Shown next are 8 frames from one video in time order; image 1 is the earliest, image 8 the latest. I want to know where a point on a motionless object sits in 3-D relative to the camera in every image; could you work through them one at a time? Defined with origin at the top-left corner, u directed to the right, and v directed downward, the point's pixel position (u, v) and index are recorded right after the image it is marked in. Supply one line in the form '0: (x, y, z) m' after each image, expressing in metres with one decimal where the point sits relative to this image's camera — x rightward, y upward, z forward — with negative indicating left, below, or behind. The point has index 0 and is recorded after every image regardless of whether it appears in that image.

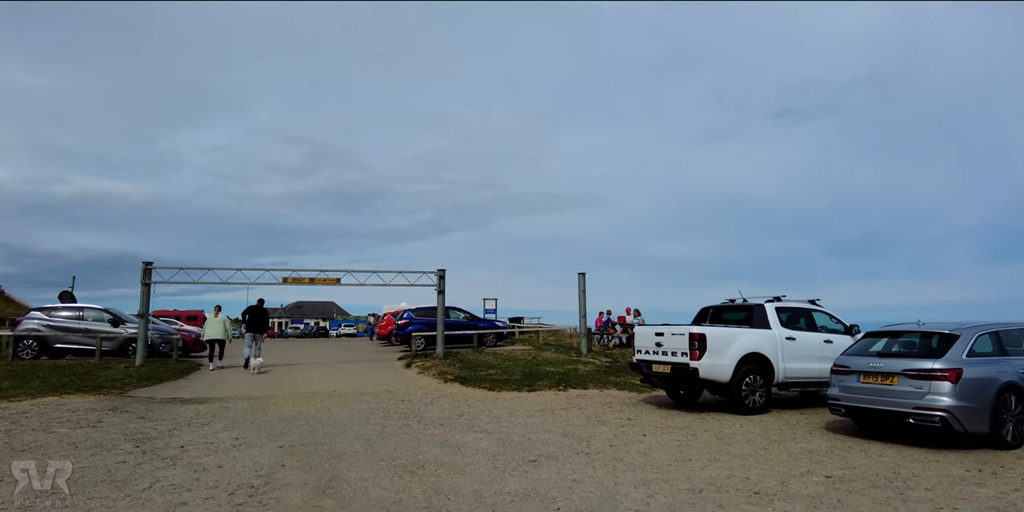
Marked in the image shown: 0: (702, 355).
0: (+3.1, -1.6, +10.5) m
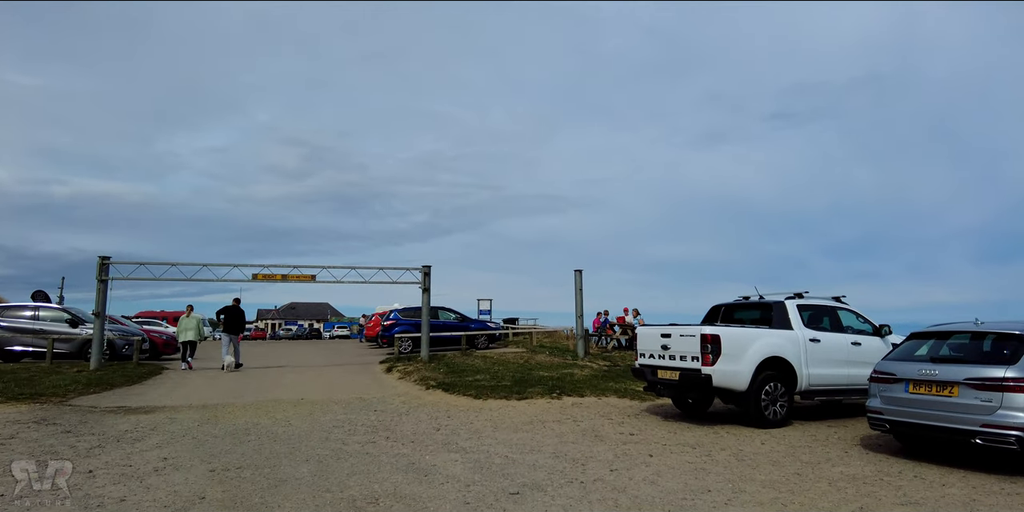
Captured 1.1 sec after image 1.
0: (+2.8, -1.4, +9.1) m
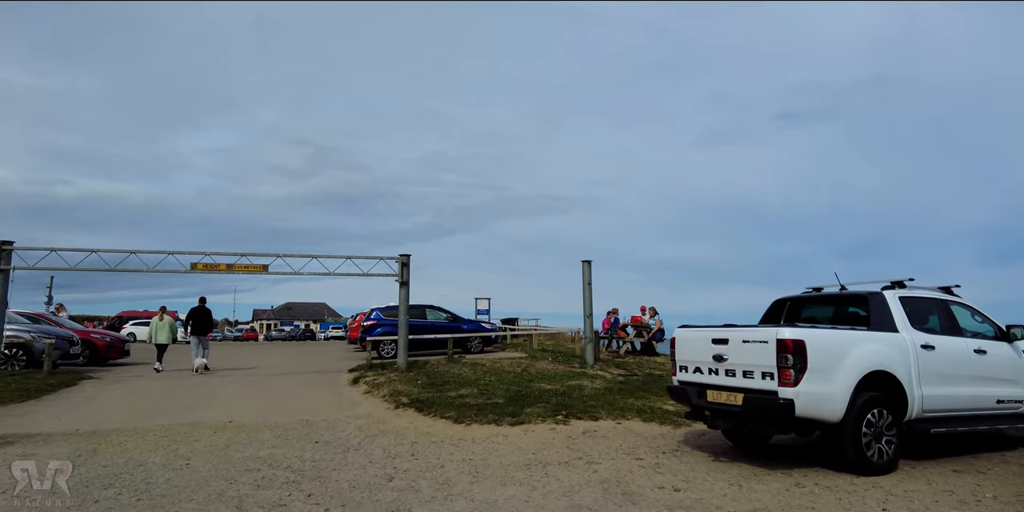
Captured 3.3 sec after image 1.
0: (+2.7, -1.1, +6.2) m
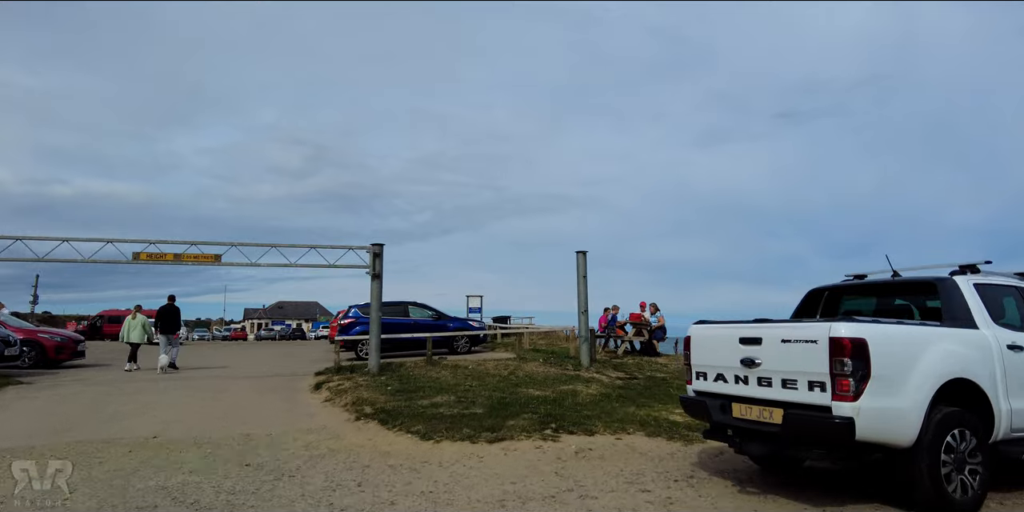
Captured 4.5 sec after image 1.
0: (+2.5, -0.9, +4.6) m
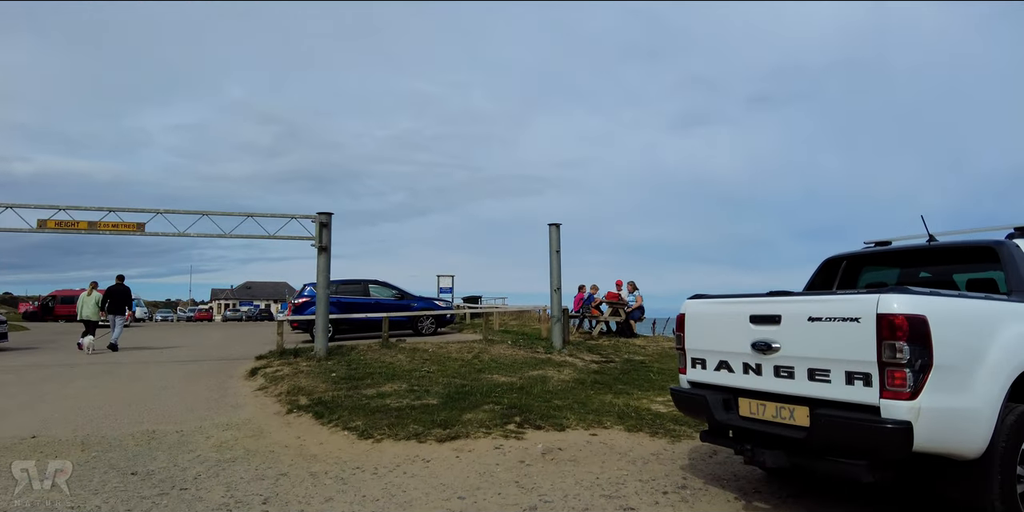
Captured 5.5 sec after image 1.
0: (+2.1, -0.7, +3.5) m
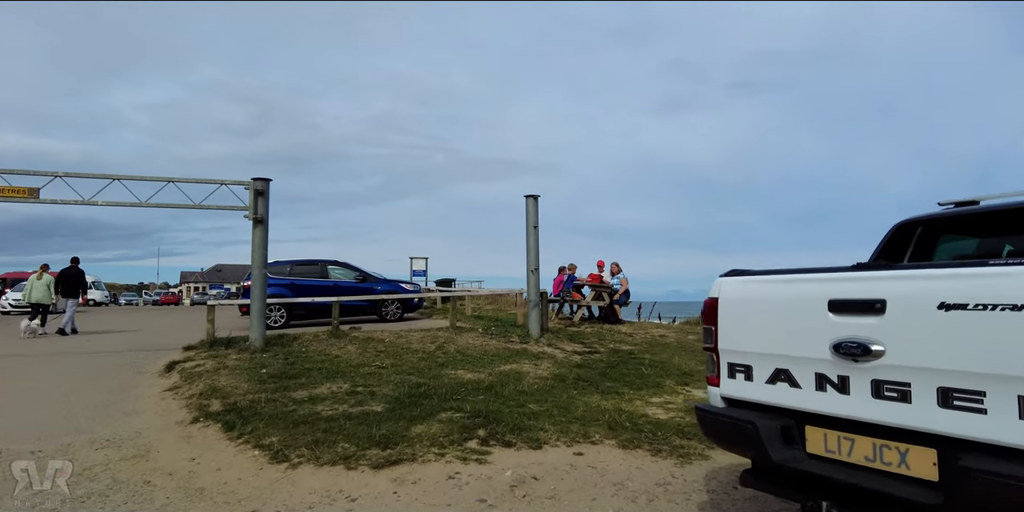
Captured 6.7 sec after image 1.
0: (+1.9, -0.5, +2.0) m
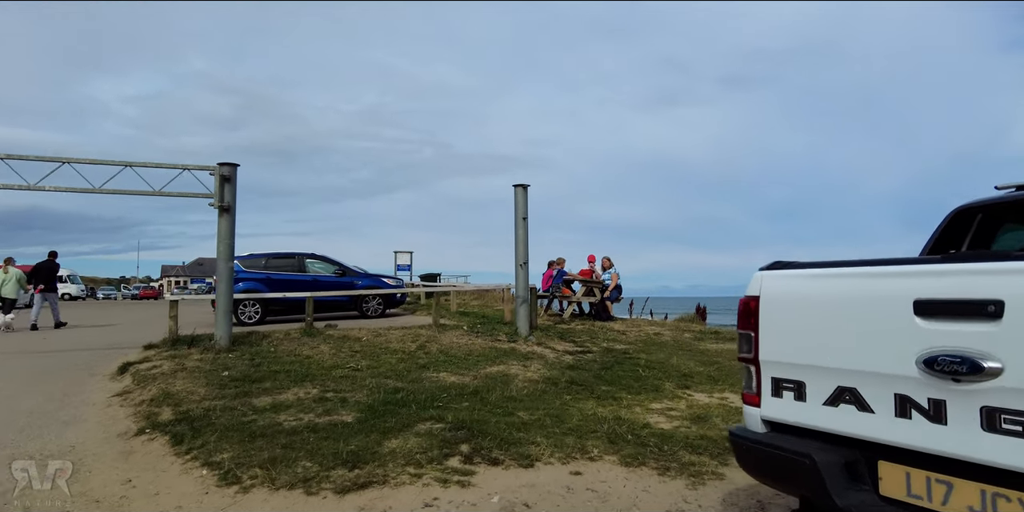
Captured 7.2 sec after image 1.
0: (+1.9, -0.4, +1.3) m
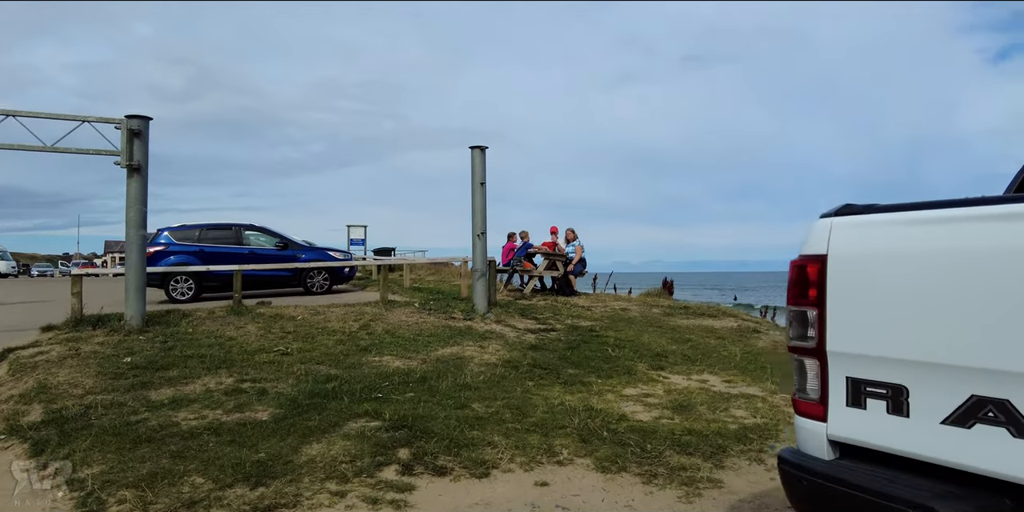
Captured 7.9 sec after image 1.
0: (+1.8, -0.3, +0.5) m
